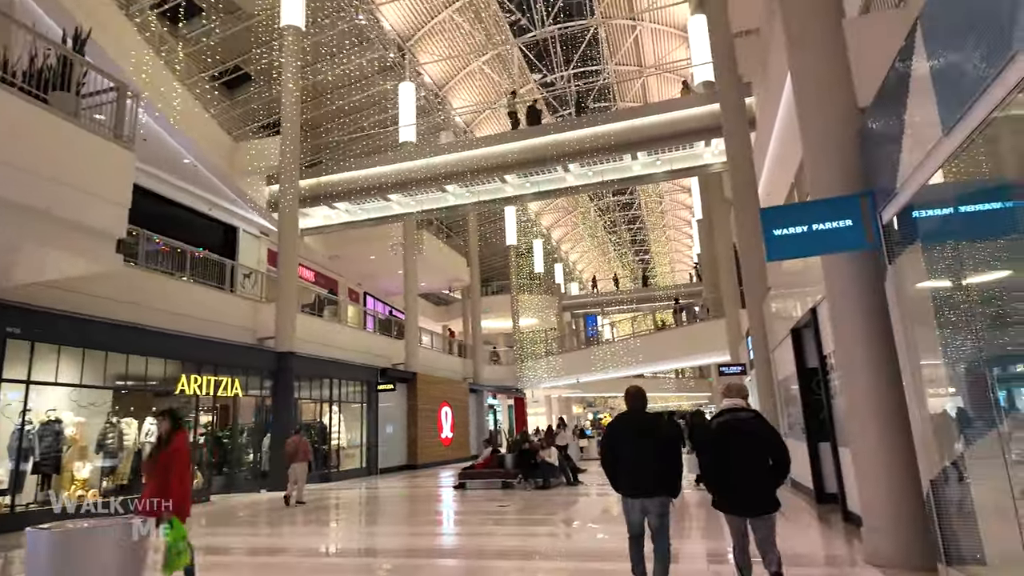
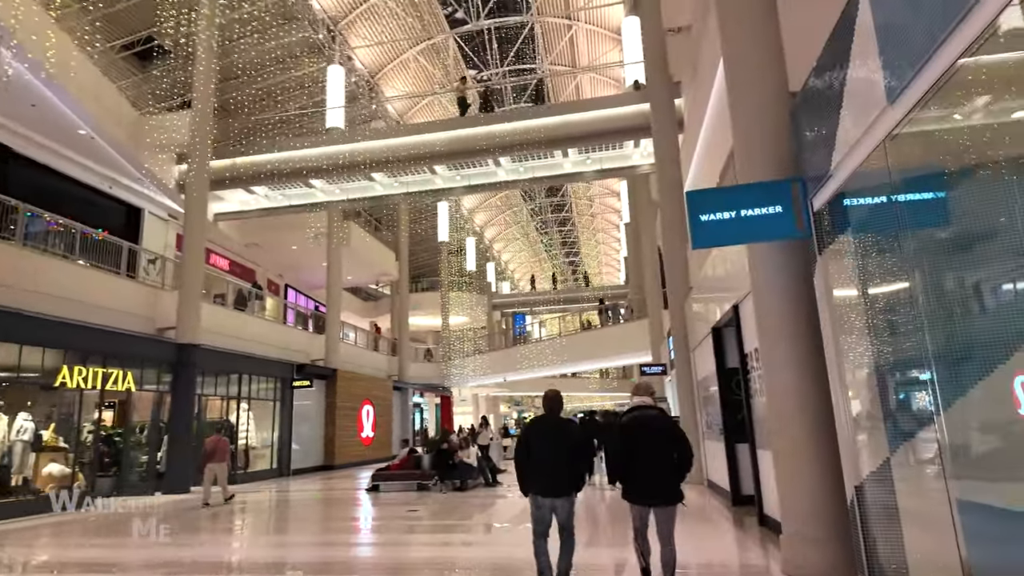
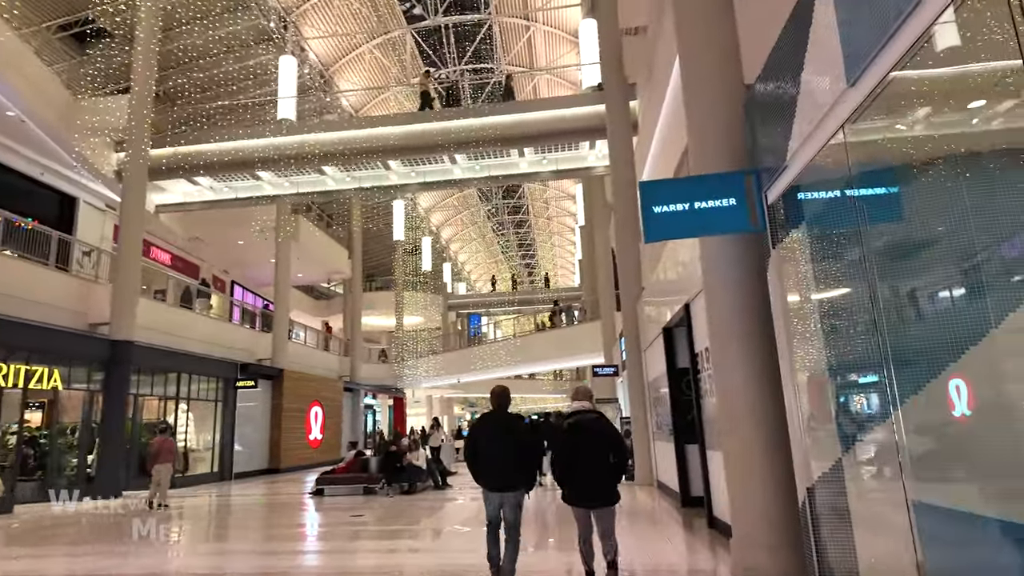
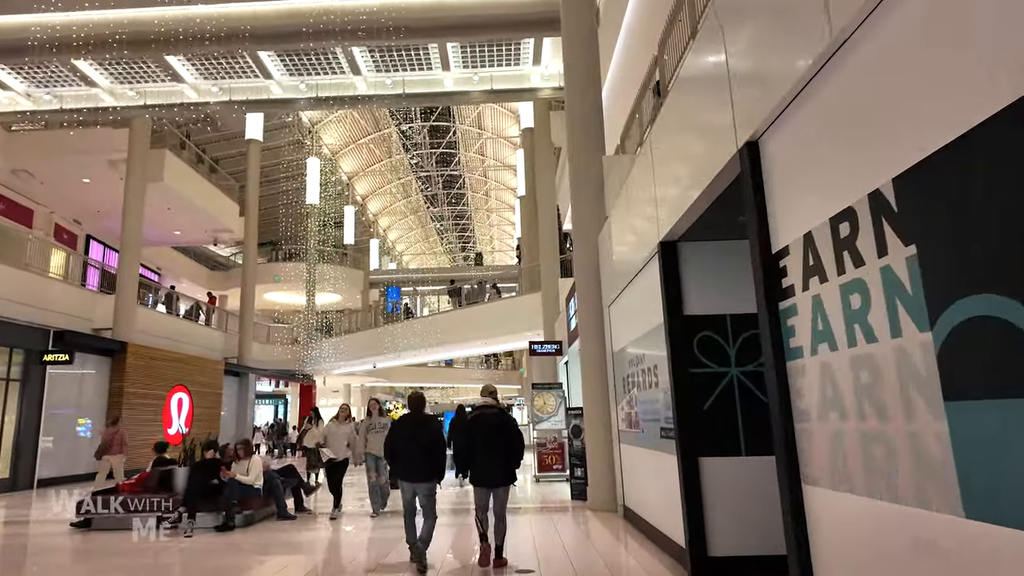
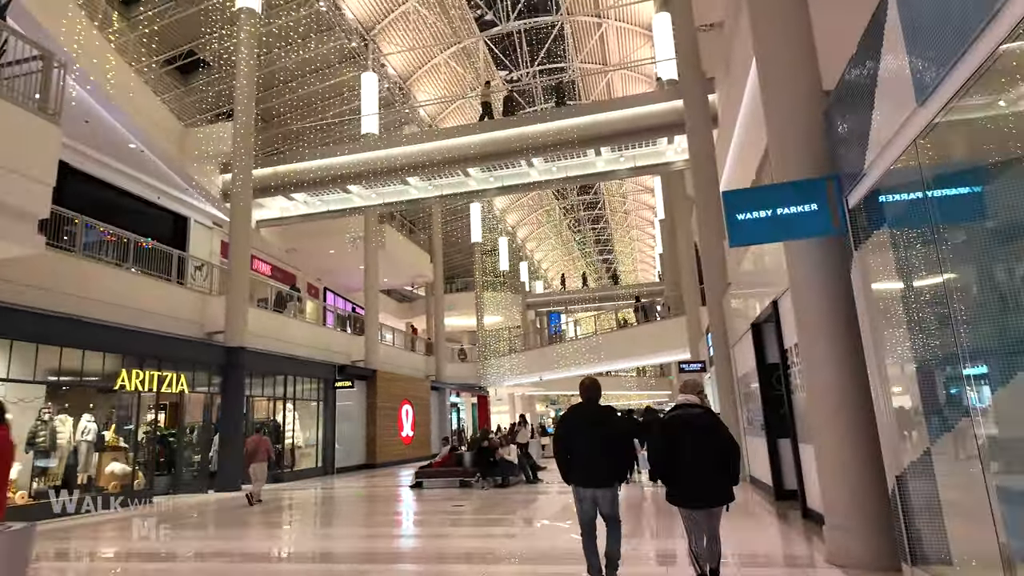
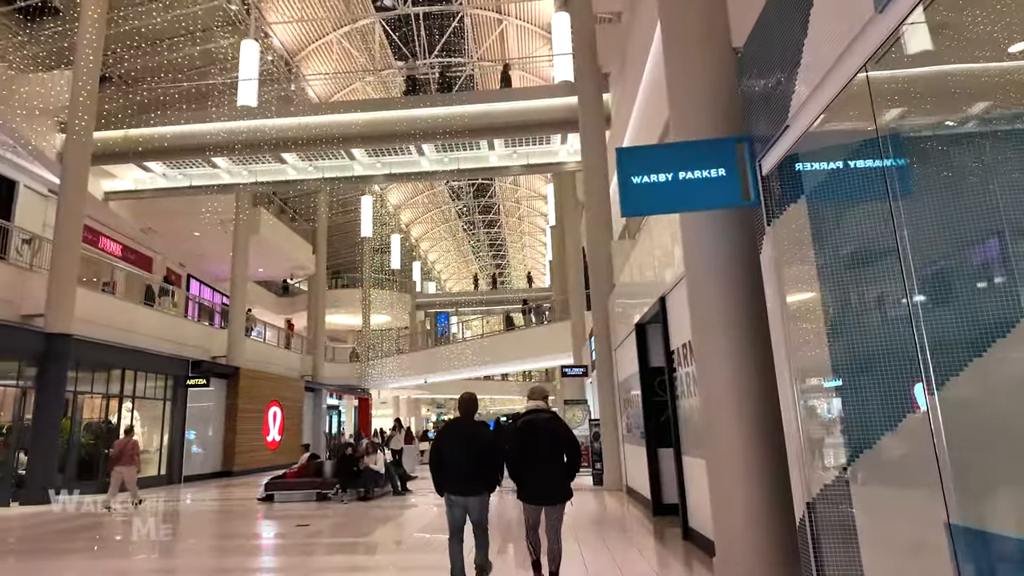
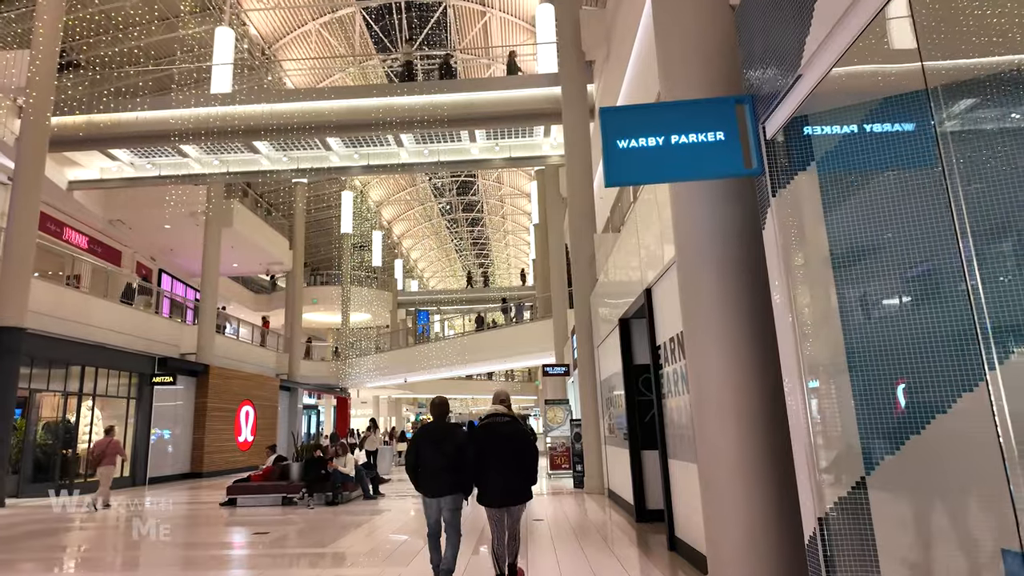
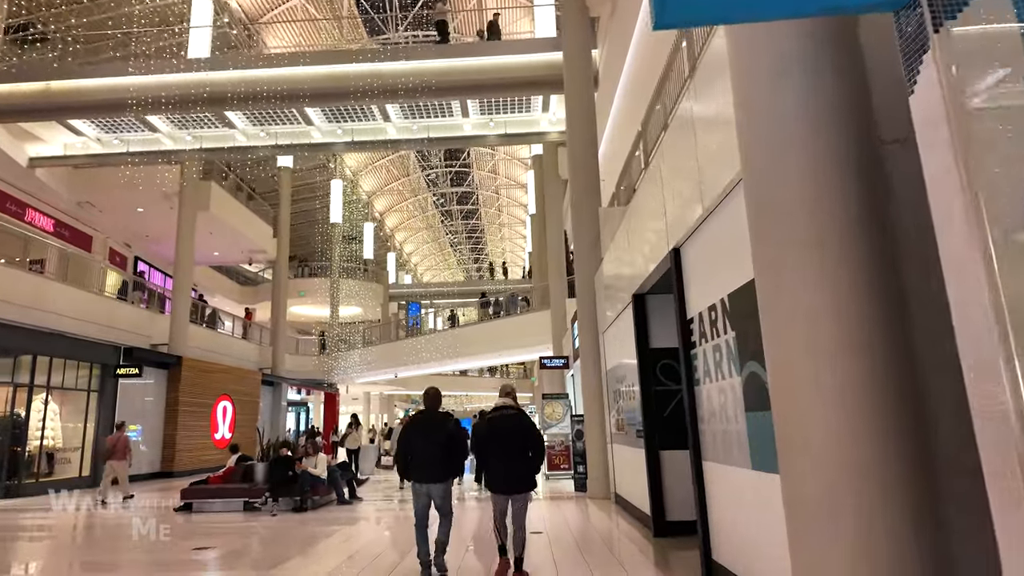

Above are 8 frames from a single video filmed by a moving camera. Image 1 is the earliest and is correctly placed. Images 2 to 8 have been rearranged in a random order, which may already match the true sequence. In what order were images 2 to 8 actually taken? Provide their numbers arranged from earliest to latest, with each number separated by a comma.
5, 2, 3, 6, 7, 8, 4
